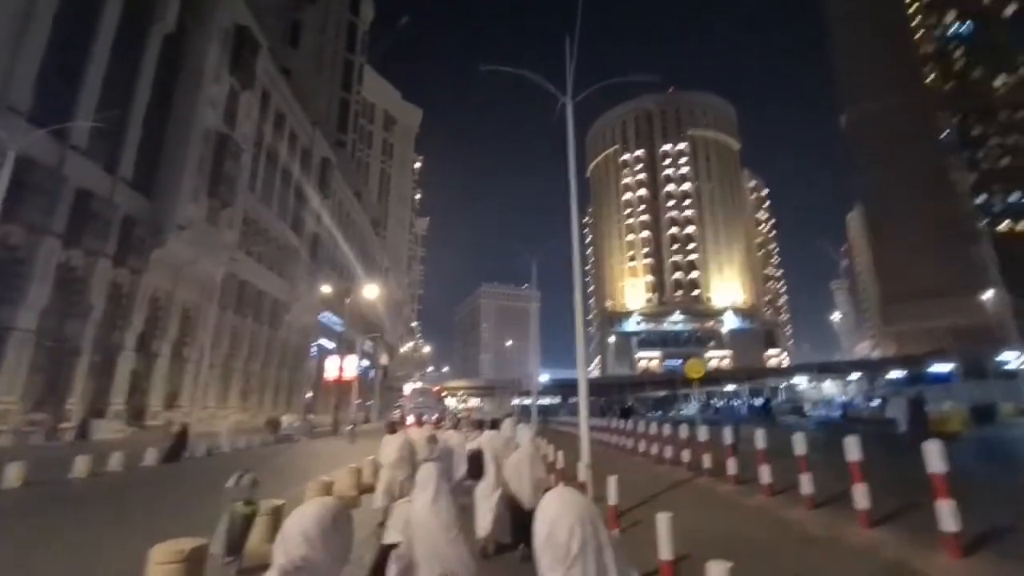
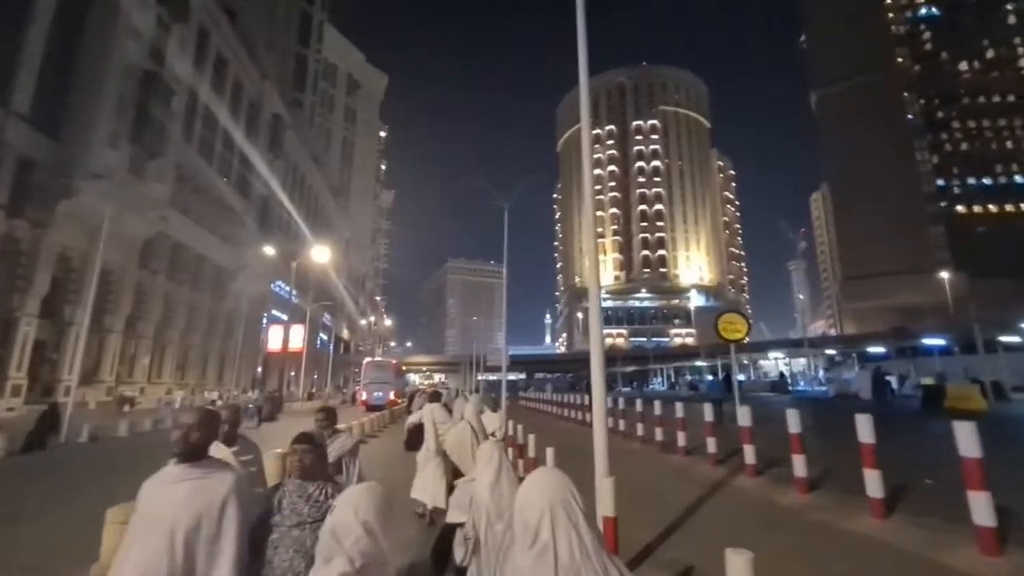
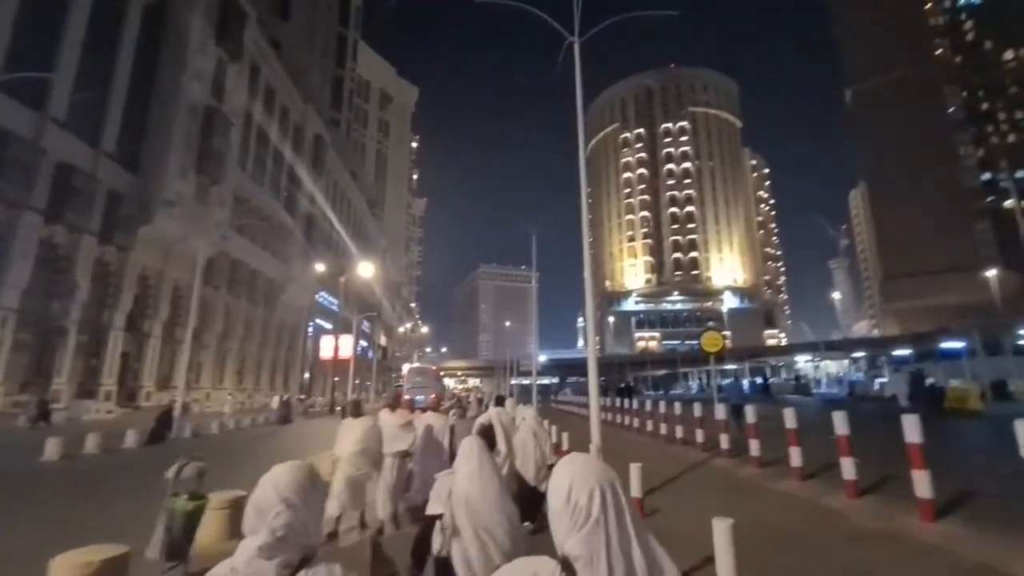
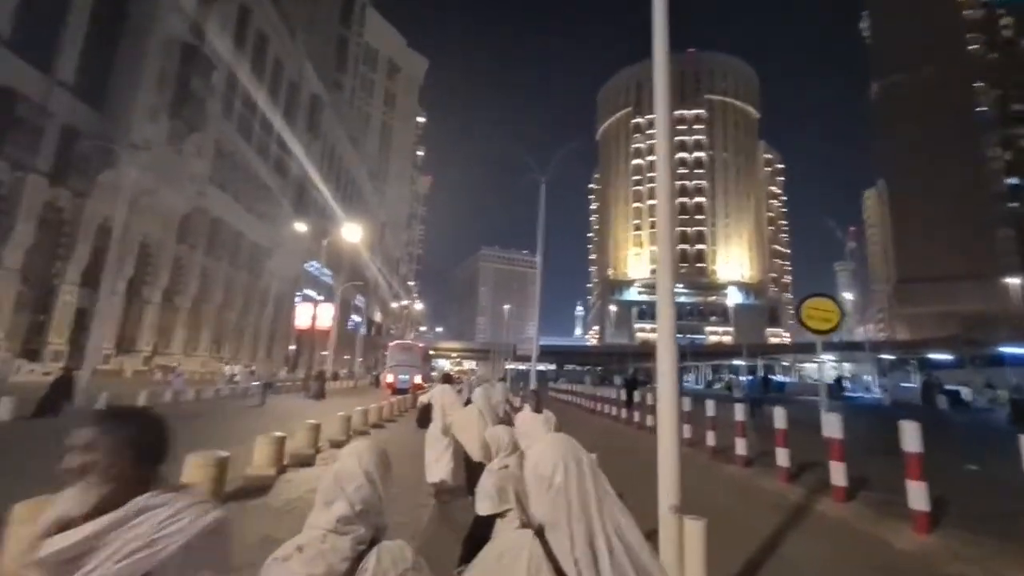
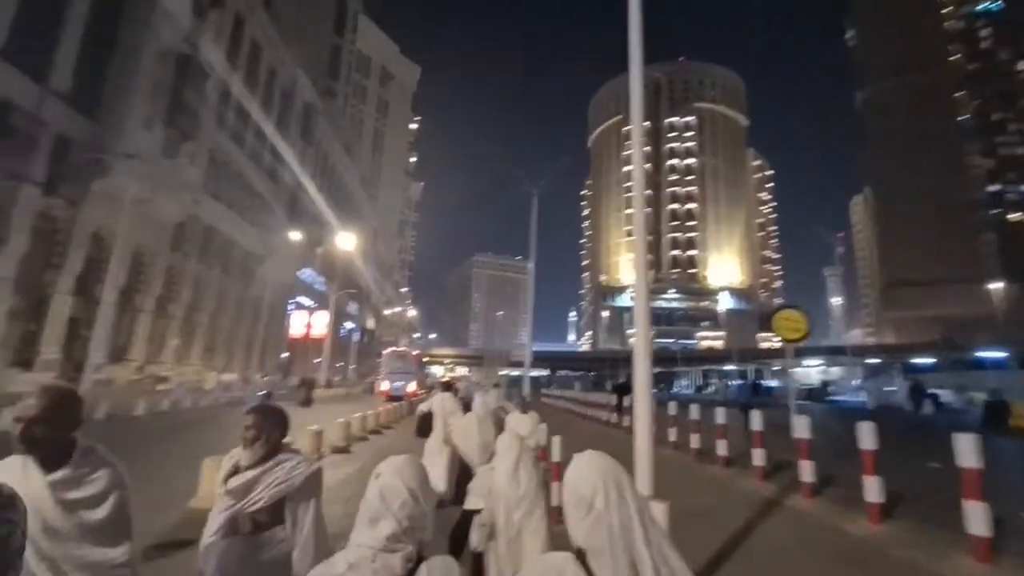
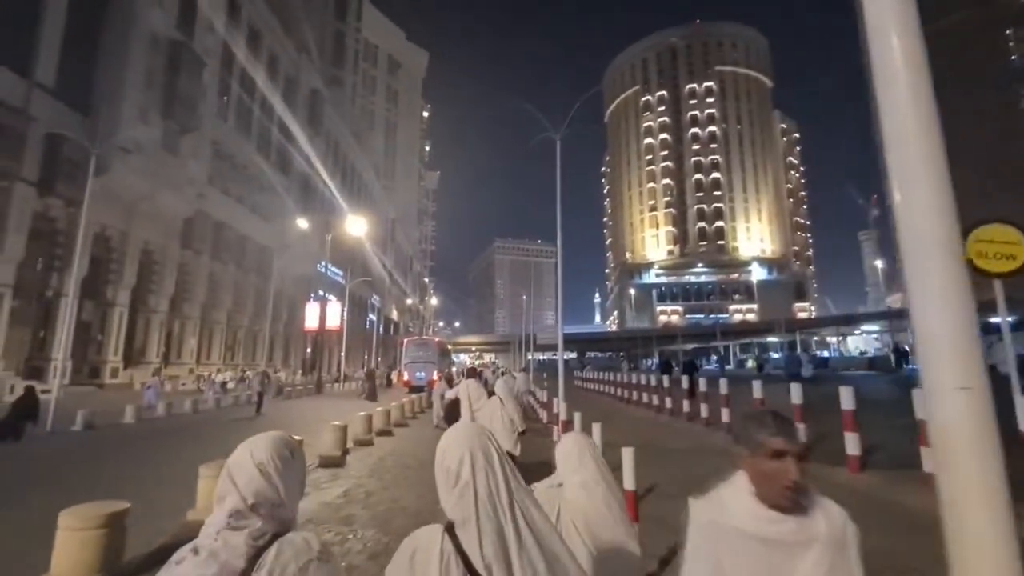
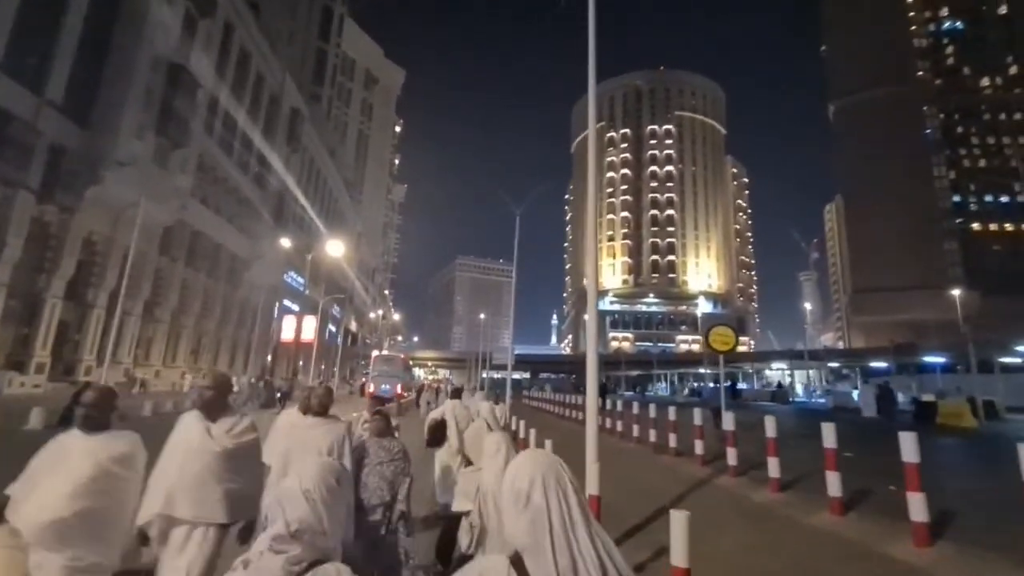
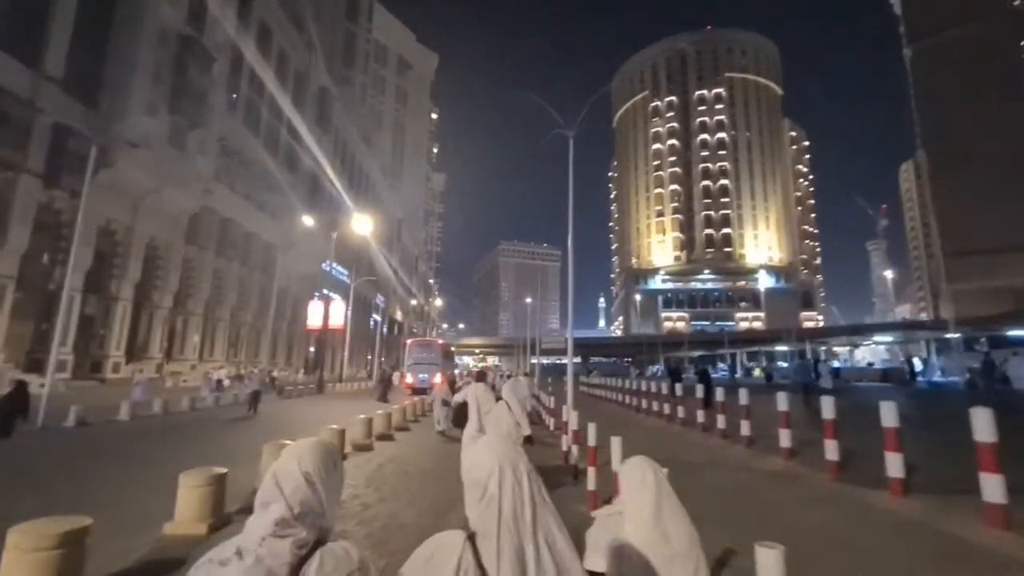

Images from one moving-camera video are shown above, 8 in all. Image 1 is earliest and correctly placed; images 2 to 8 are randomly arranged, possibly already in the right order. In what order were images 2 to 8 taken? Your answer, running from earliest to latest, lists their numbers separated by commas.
3, 7, 2, 5, 4, 6, 8
